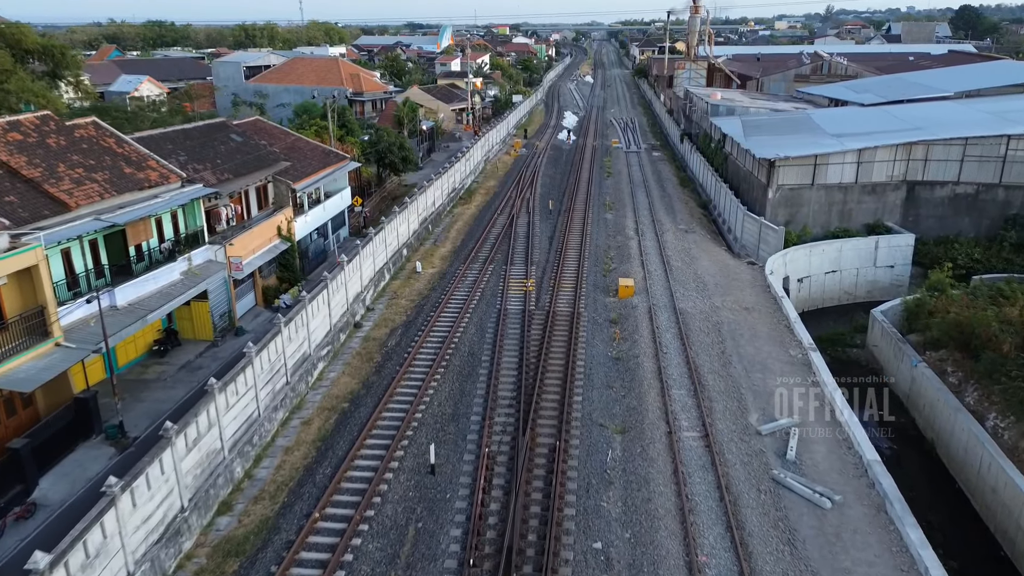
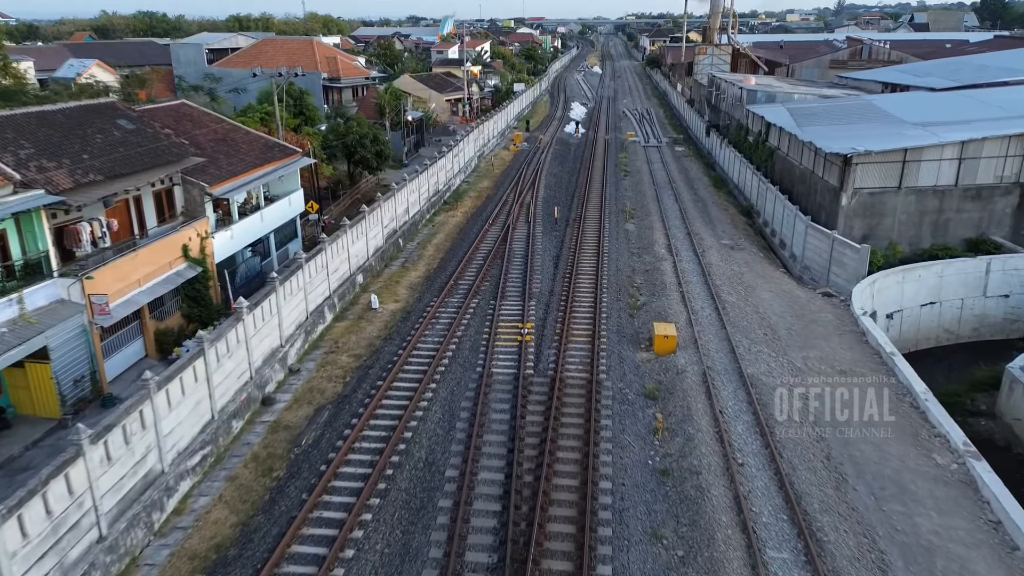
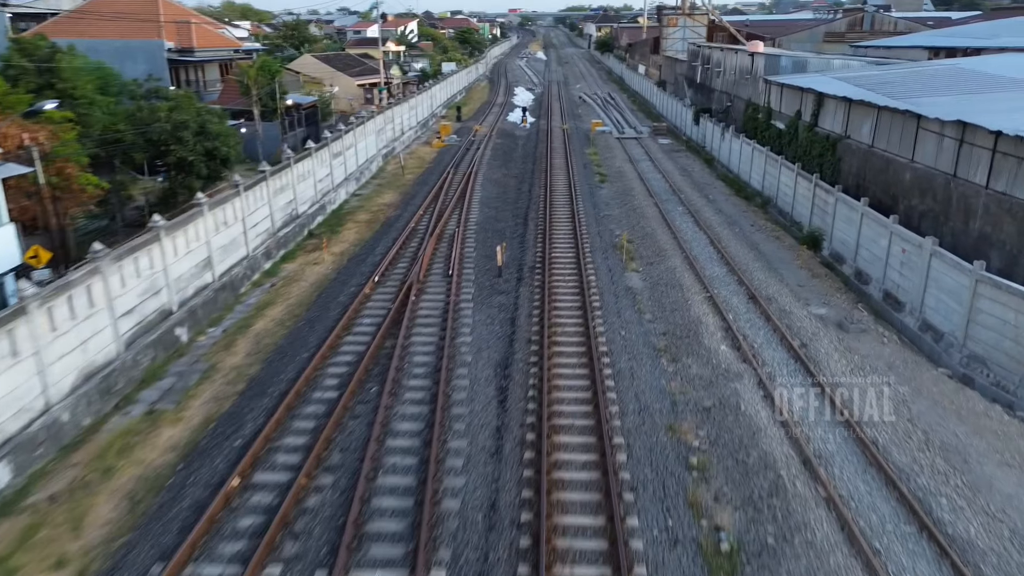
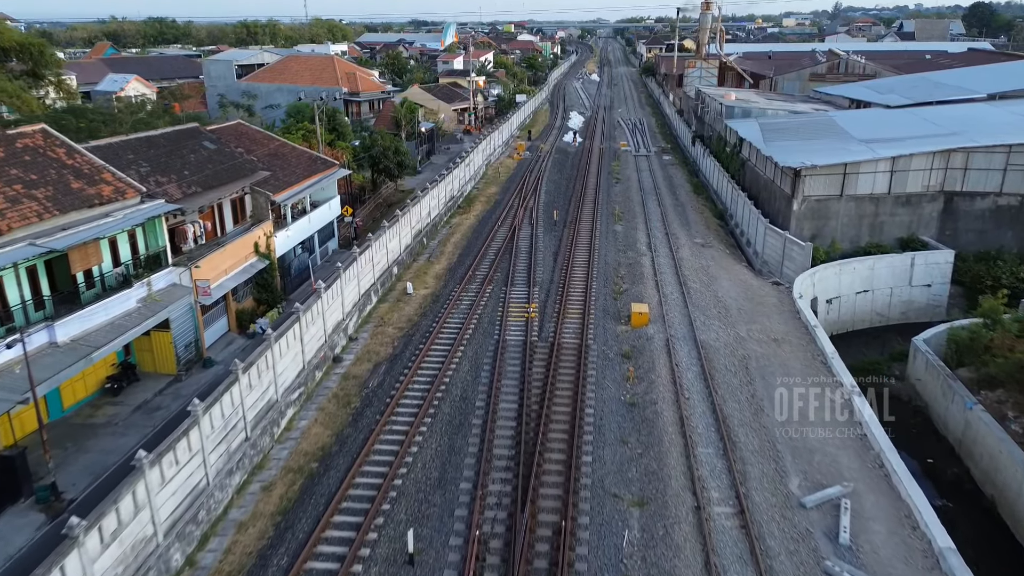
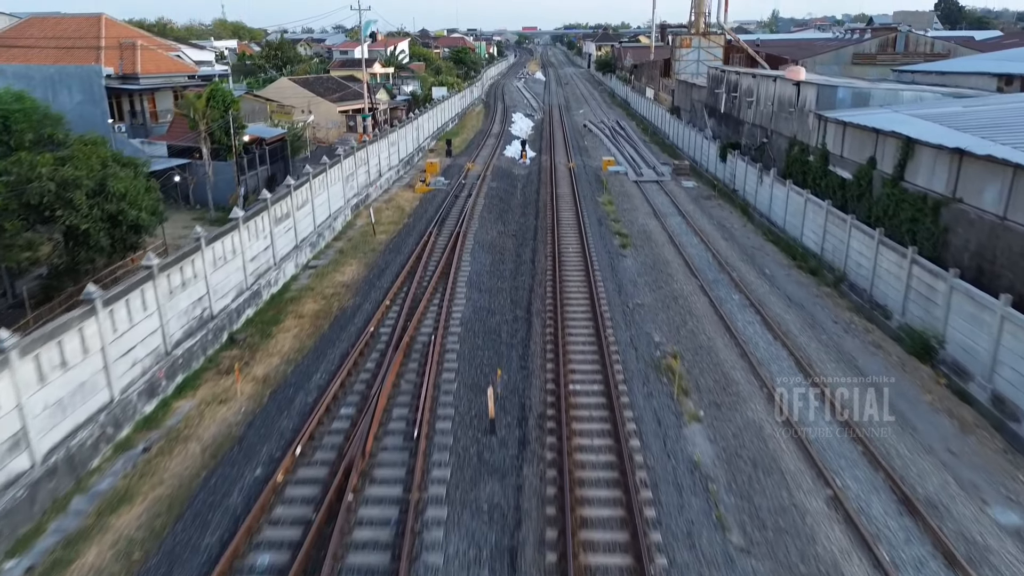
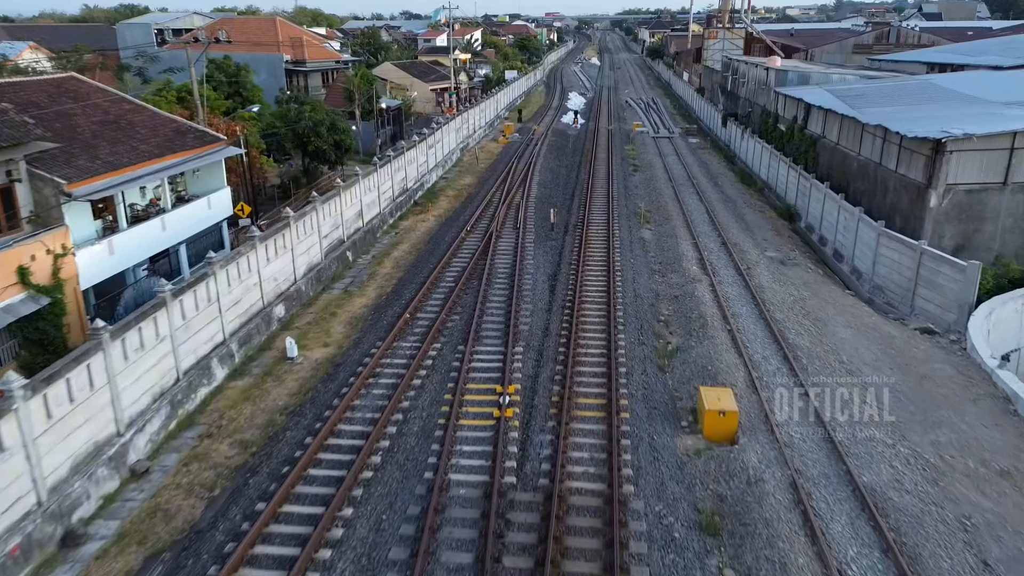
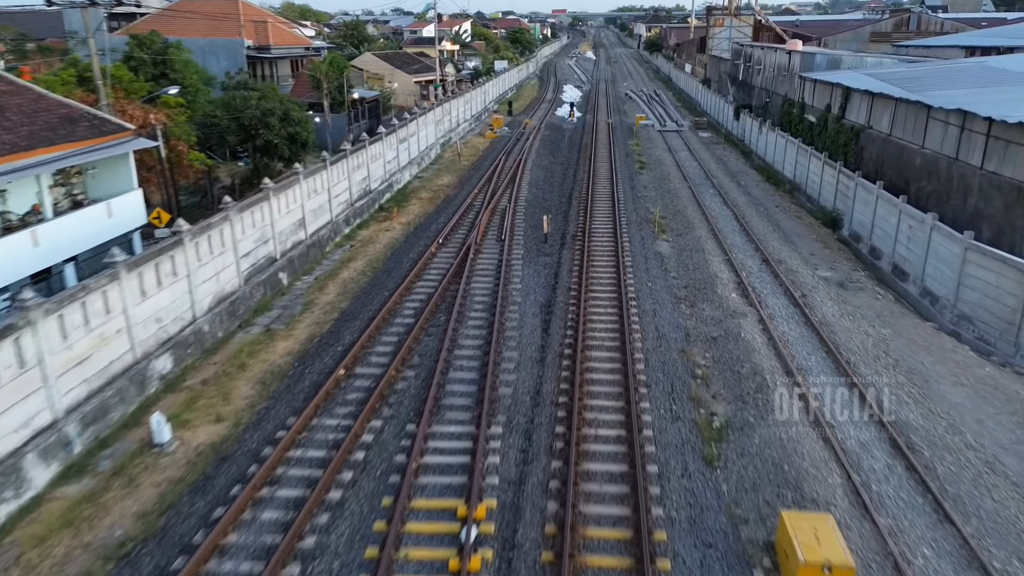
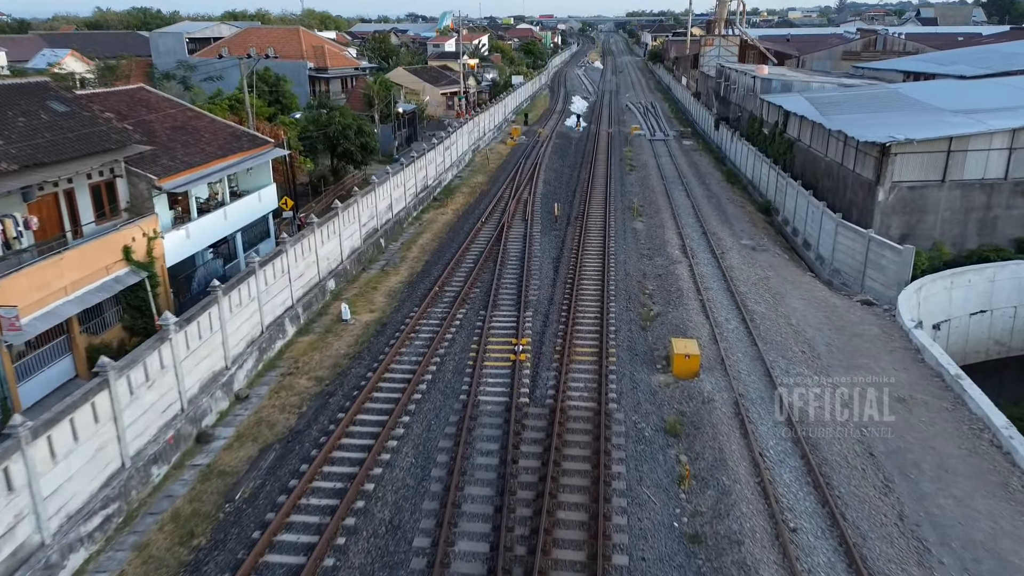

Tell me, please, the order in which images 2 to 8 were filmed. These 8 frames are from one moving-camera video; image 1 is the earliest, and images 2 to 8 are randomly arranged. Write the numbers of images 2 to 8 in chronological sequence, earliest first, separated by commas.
4, 2, 8, 6, 7, 3, 5
